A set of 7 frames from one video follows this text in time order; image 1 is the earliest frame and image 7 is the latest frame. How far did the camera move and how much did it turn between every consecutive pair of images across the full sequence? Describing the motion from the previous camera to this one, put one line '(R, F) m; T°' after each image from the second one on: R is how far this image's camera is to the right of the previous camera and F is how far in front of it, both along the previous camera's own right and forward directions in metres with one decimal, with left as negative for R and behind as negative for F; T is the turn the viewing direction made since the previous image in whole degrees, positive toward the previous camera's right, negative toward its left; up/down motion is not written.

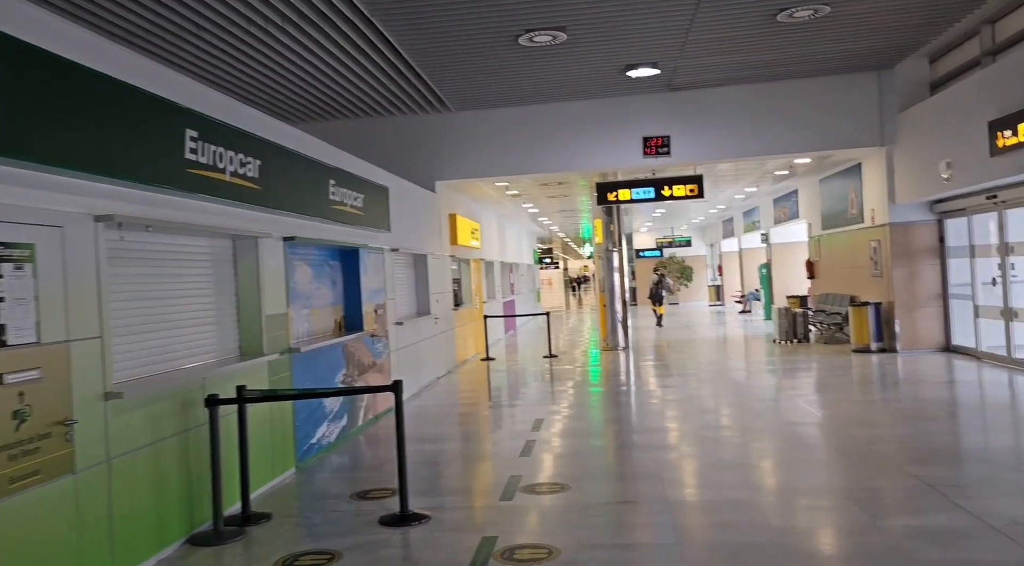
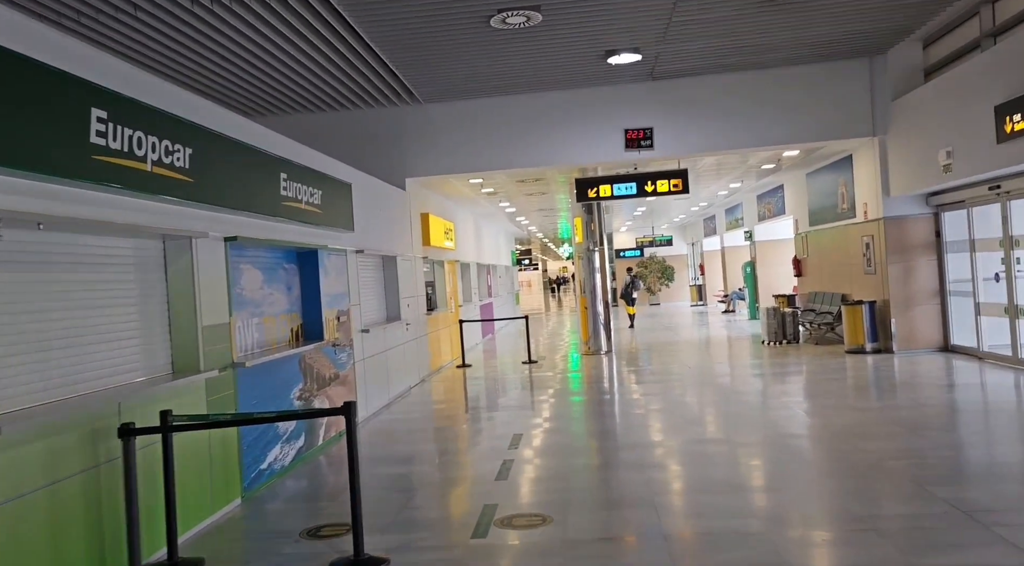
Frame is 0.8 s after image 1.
(0.0, +0.6) m; +2°
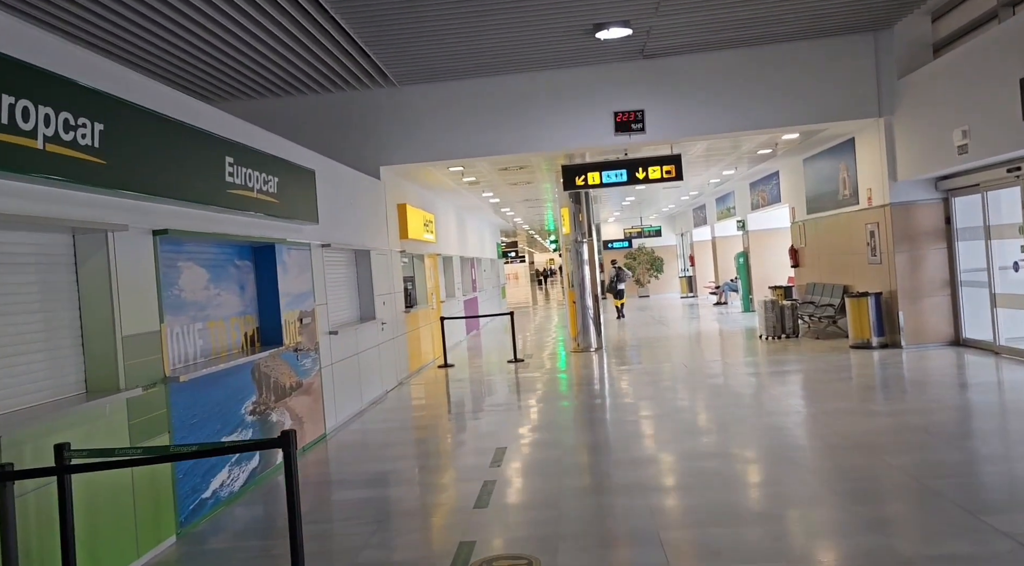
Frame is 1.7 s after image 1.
(+0.1, +0.7) m; +1°
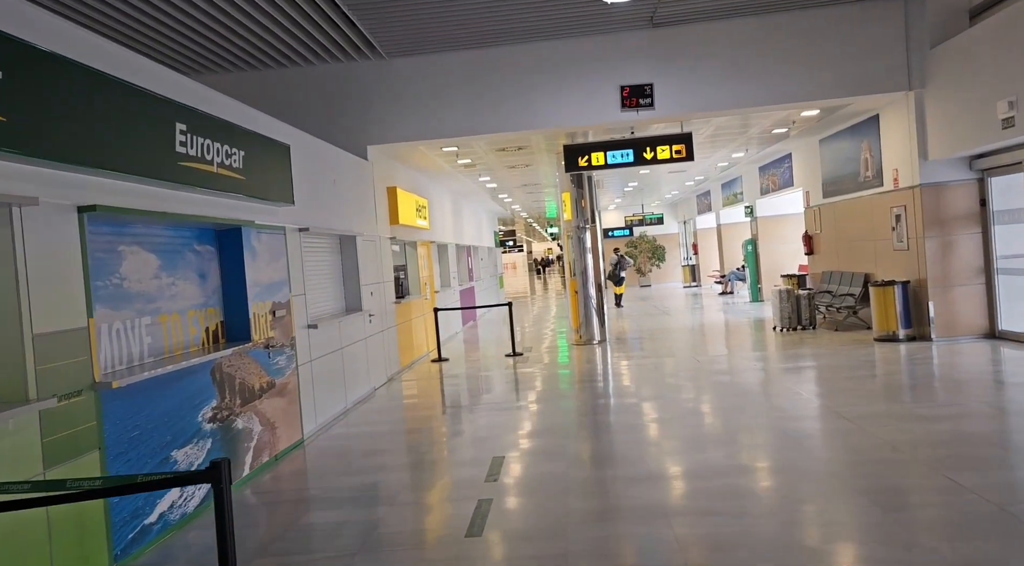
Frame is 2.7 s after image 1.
(0.0, +0.7) m; 0°
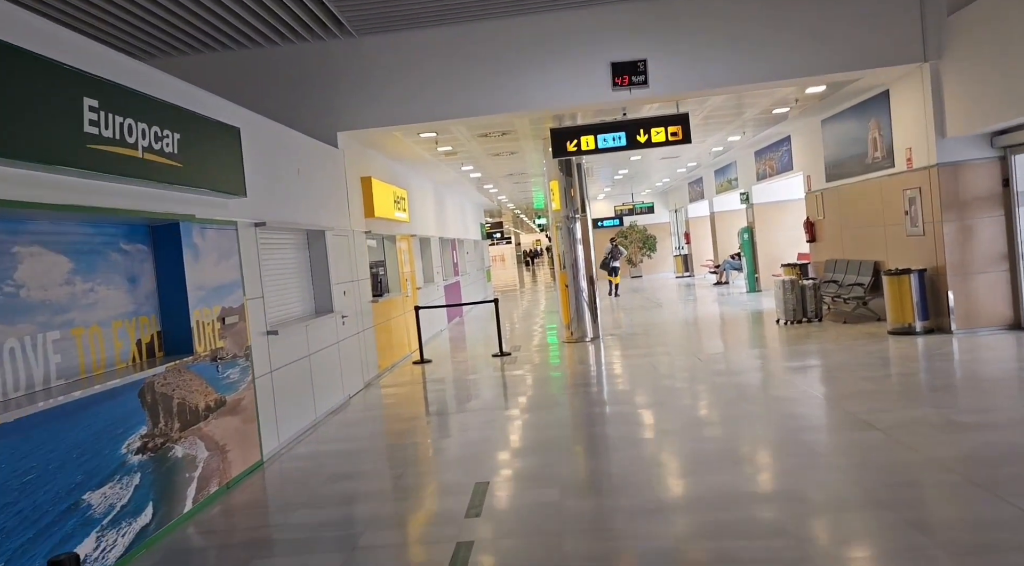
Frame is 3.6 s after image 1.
(0.0, +0.7) m; +1°
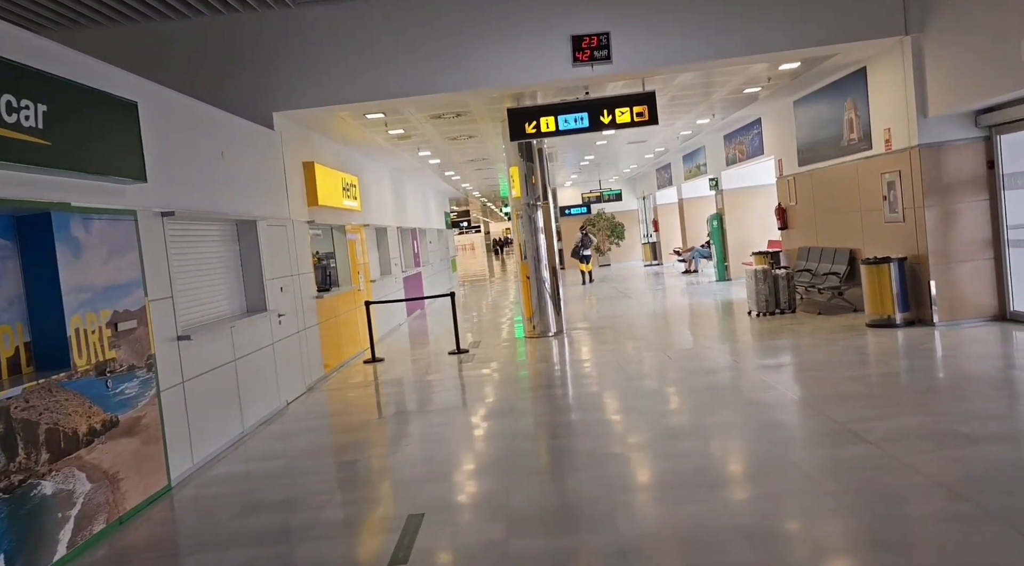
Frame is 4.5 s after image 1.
(+0.2, +0.6) m; +2°
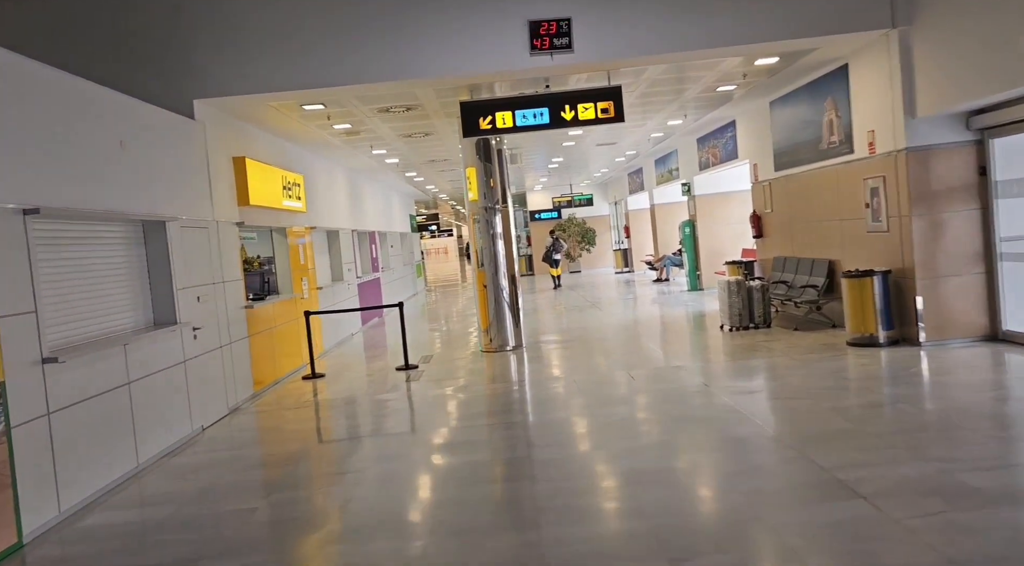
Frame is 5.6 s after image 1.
(+0.2, +0.7) m; +2°
